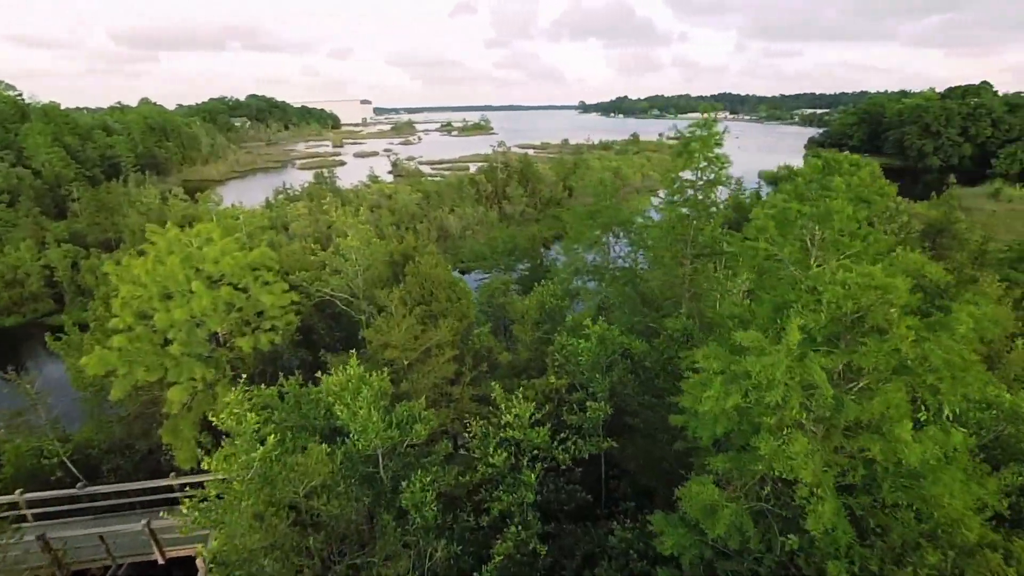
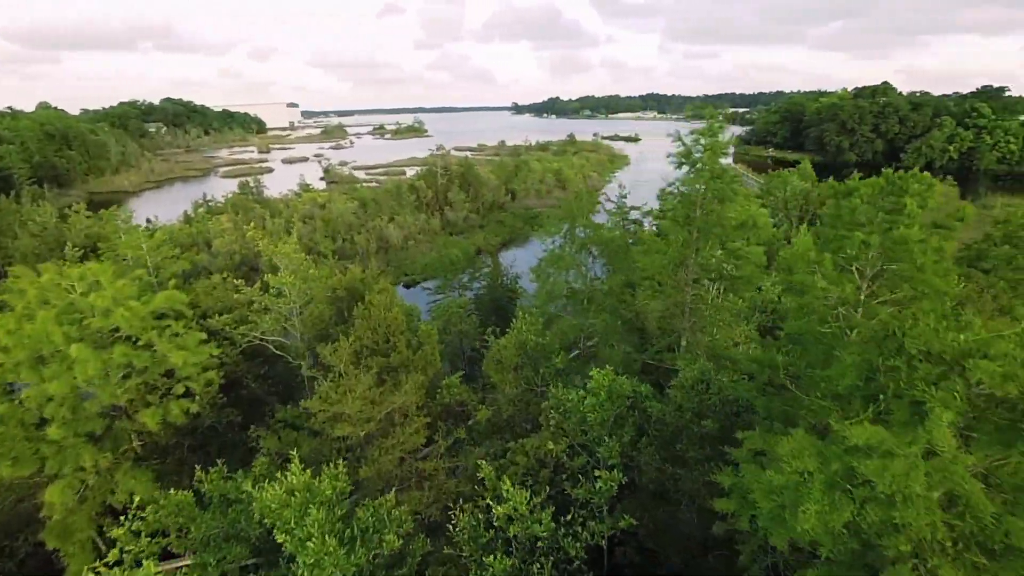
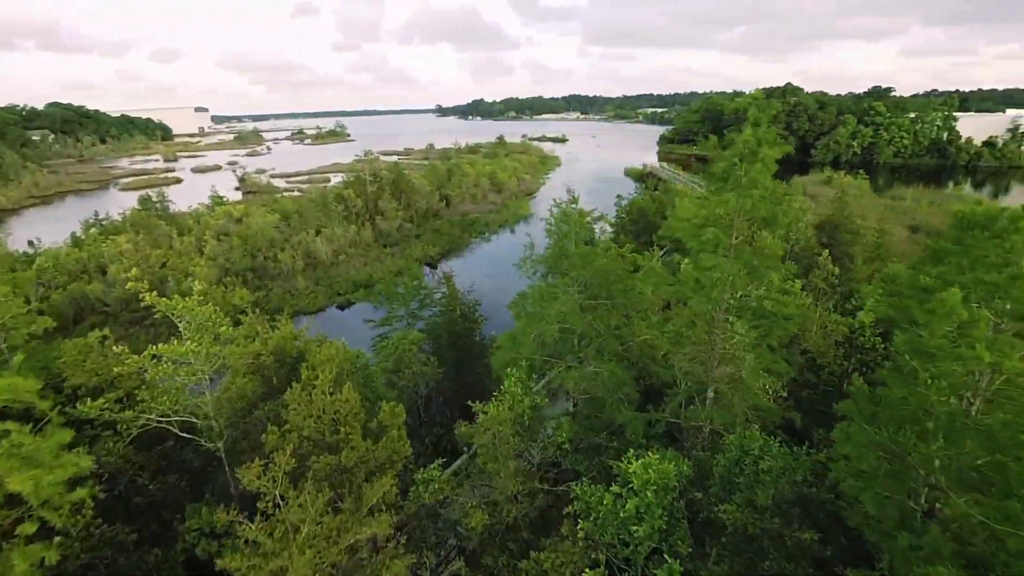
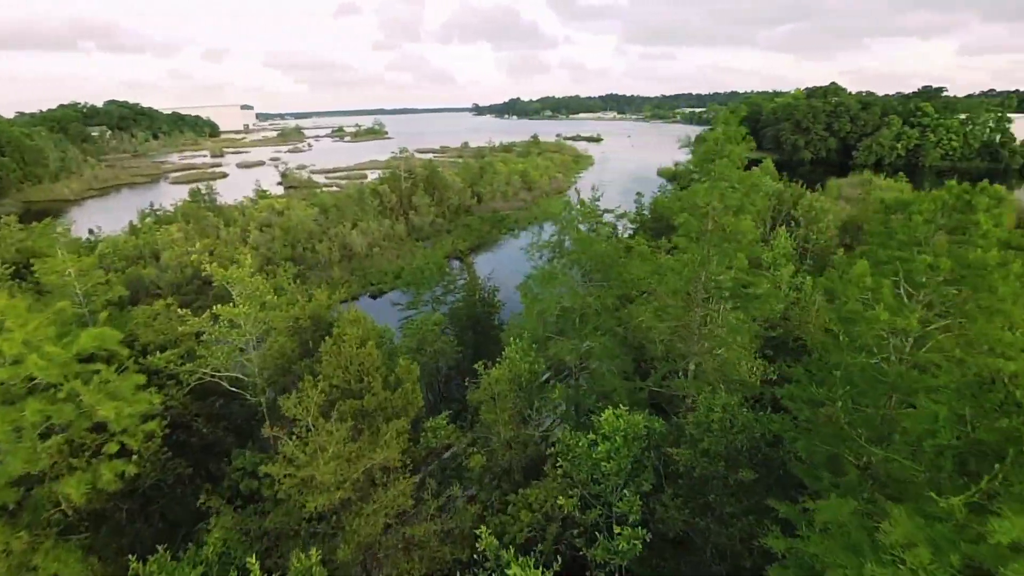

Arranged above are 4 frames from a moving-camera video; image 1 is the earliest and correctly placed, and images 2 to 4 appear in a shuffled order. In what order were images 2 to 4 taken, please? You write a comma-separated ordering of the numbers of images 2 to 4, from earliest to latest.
2, 4, 3
